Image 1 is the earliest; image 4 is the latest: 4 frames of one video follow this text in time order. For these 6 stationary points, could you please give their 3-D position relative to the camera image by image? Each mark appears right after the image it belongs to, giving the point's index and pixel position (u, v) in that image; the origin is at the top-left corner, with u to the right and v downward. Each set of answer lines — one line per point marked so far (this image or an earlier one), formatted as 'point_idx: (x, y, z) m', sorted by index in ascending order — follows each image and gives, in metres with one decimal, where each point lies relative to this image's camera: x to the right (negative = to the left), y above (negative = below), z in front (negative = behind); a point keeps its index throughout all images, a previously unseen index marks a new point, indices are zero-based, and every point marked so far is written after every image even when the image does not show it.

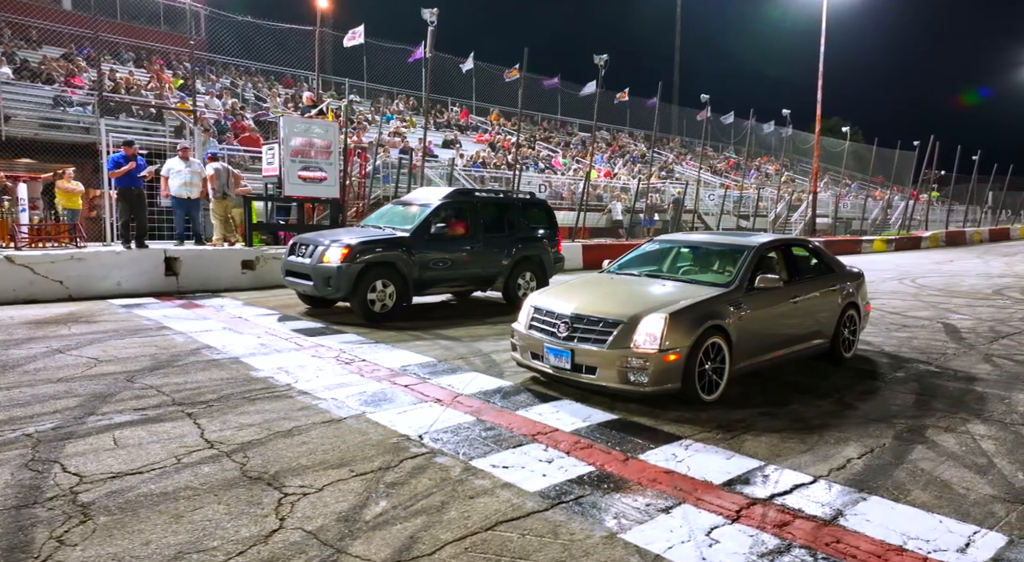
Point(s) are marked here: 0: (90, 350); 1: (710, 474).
0: (-4.2, -0.7, +6.6) m
1: (+1.1, -1.1, +3.8) m
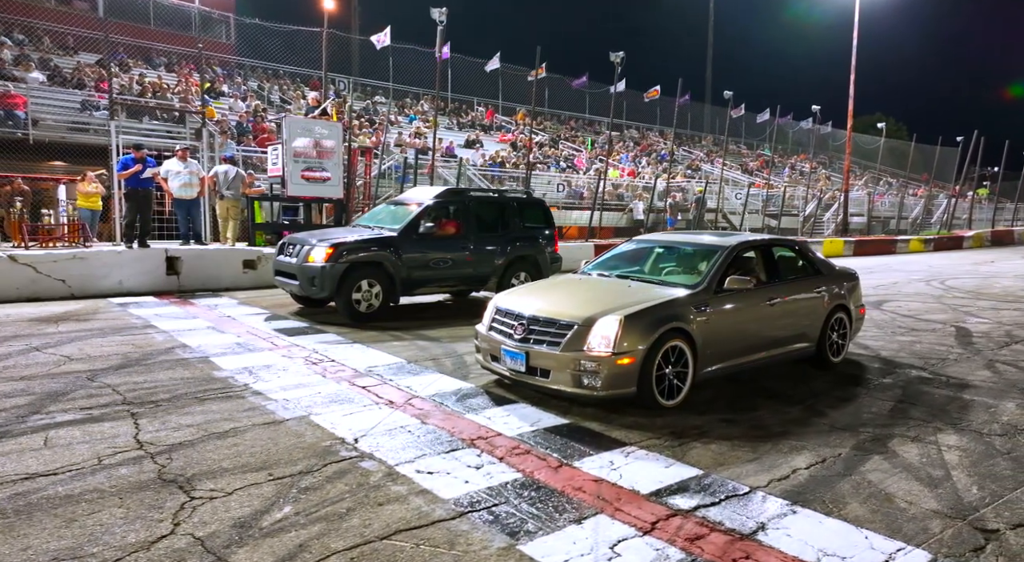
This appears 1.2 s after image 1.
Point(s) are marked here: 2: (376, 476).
0: (-4.5, -0.7, +6.7) m
1: (+0.7, -1.1, +3.6) m
2: (-0.7, -1.1, +3.6) m
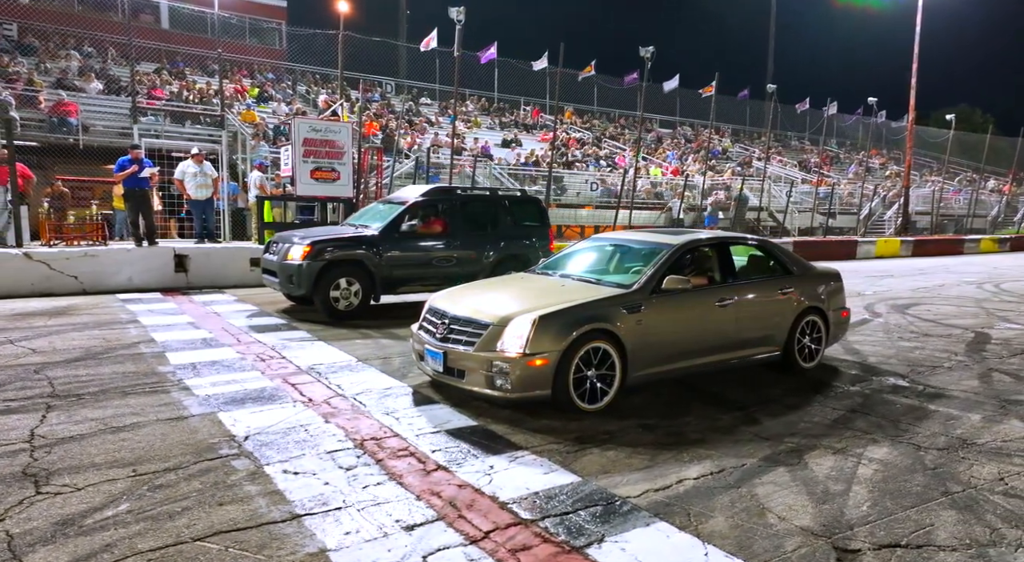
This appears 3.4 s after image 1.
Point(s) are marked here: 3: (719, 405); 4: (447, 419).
0: (-5.0, -0.6, +6.9) m
1: (0.0, -1.1, +3.5) m
2: (-1.5, -1.0, +3.6) m
3: (+1.7, -1.0, +5.3) m
4: (-0.5, -1.0, +4.7) m
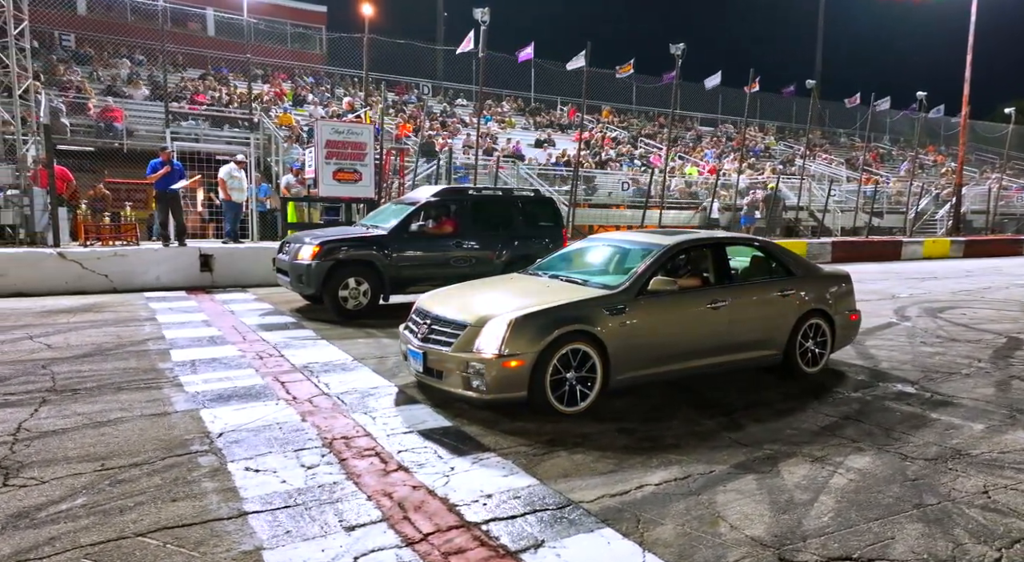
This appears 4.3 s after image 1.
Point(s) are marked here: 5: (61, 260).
0: (-5.0, -0.6, +7.2) m
1: (-0.3, -1.1, +3.5) m
2: (-1.7, -1.0, +3.6) m
3: (+1.5, -1.0, +5.2) m
4: (-0.6, -1.0, +4.7) m
5: (-7.9, +0.4, +11.6) m
